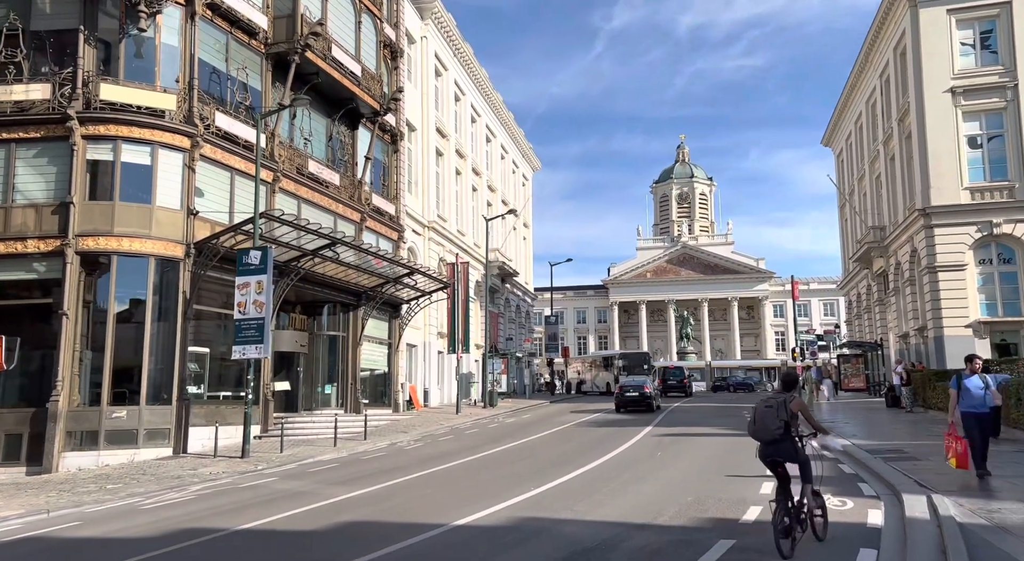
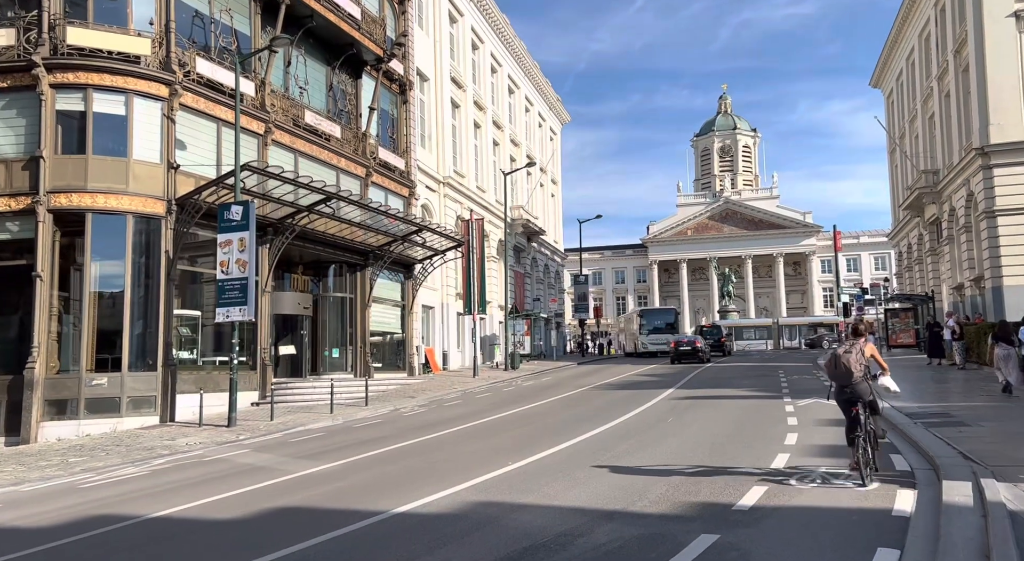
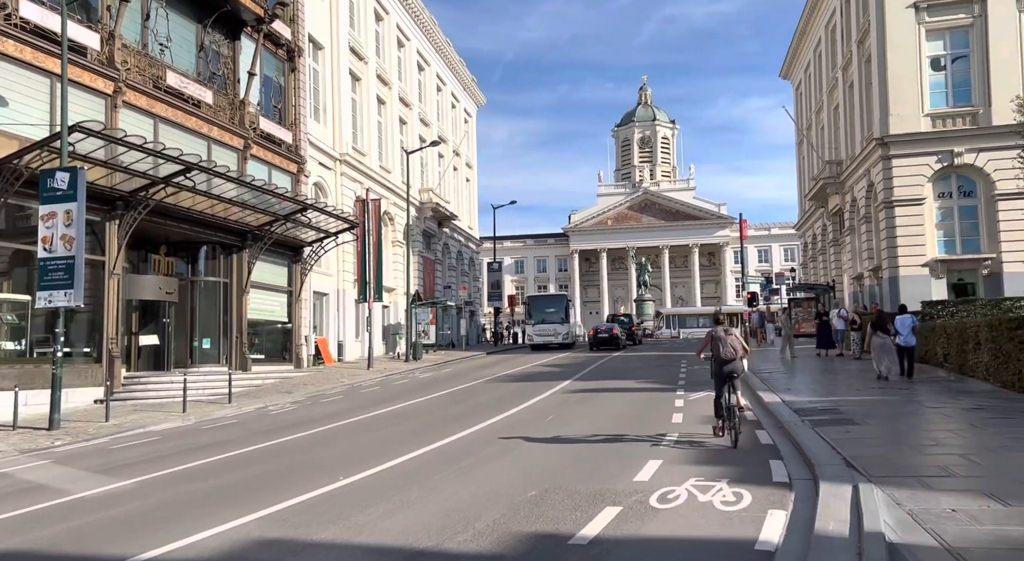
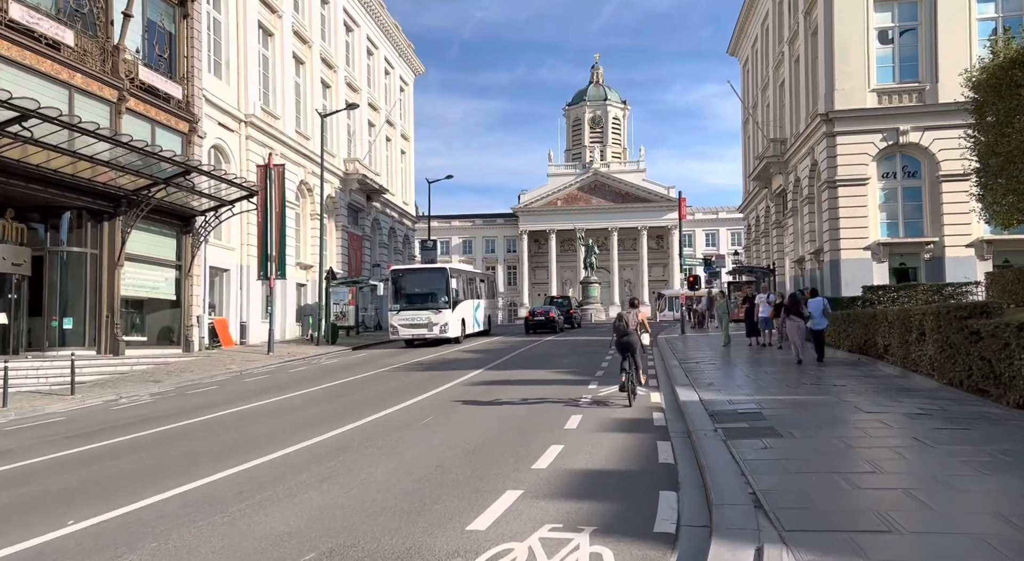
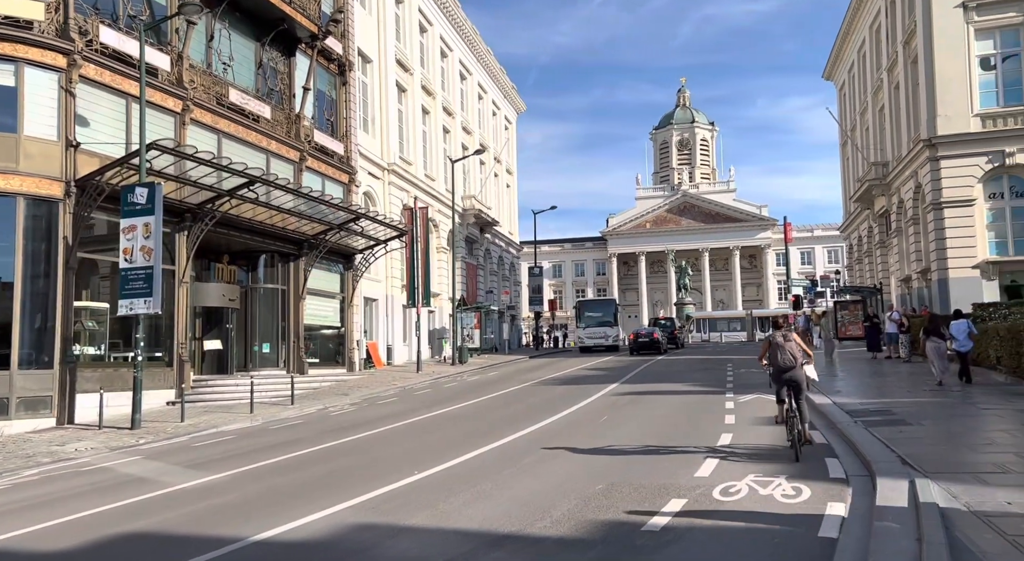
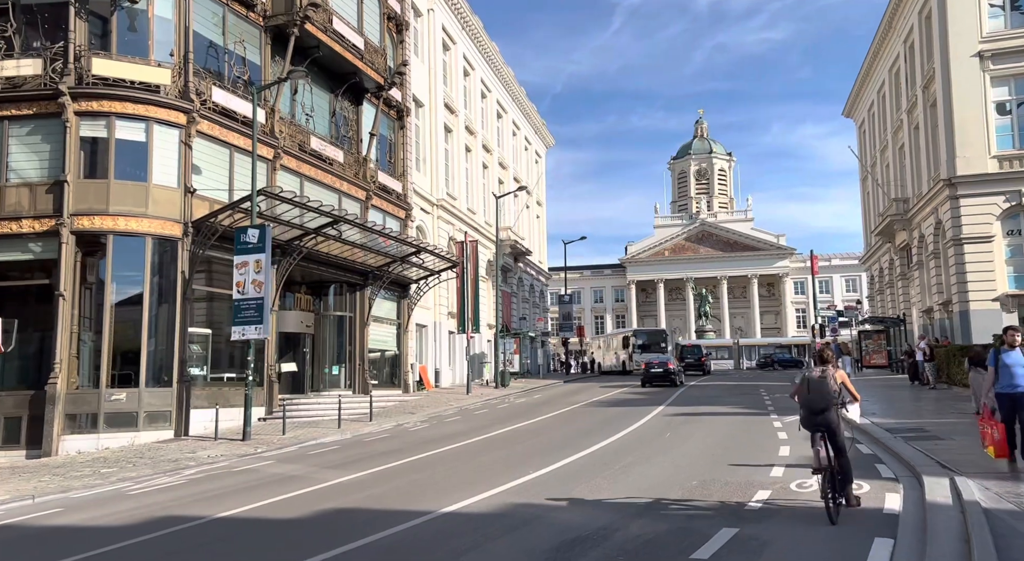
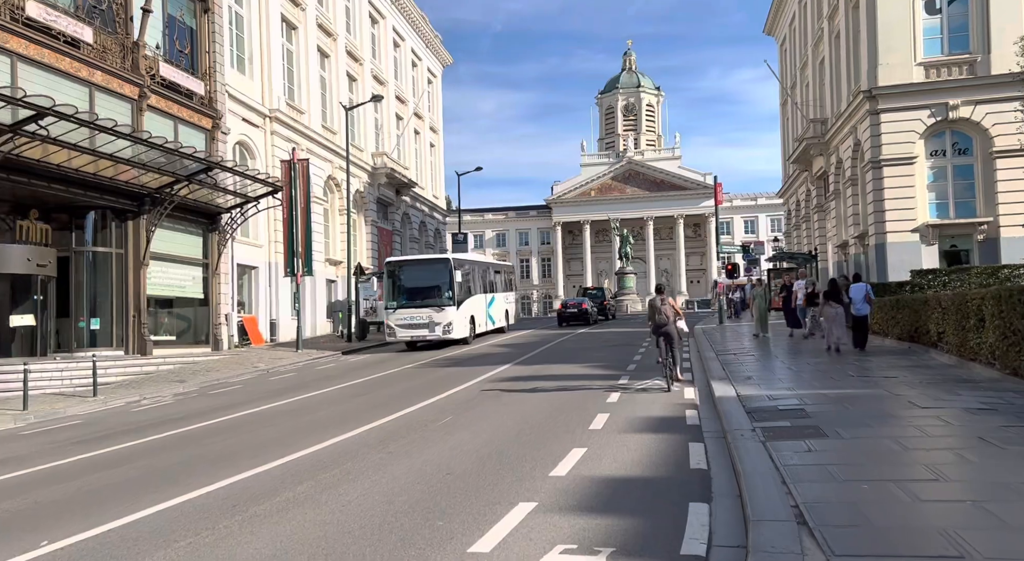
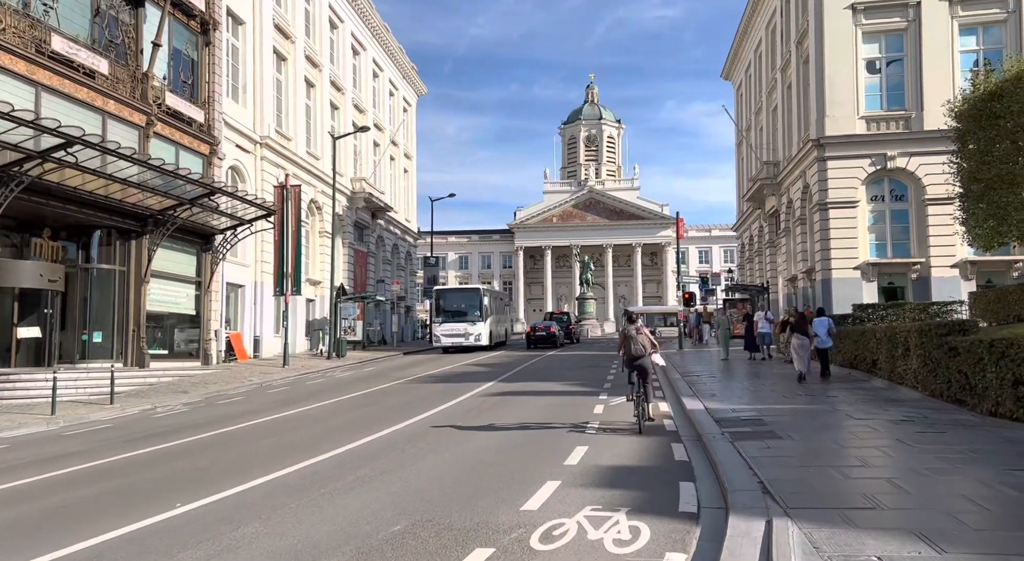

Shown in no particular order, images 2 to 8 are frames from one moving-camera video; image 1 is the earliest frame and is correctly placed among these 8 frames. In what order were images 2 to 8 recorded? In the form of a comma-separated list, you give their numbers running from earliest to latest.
6, 2, 5, 3, 8, 4, 7
